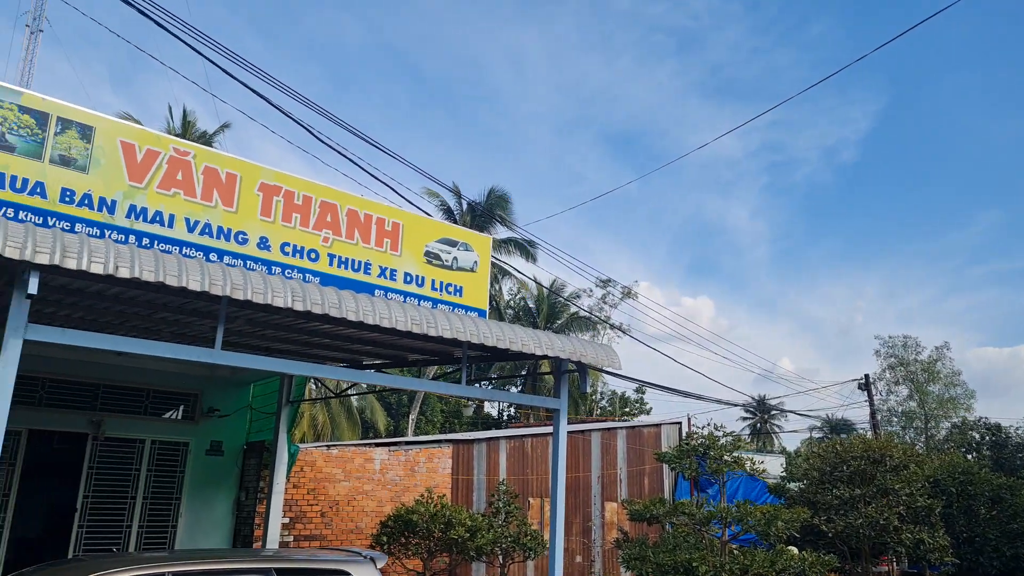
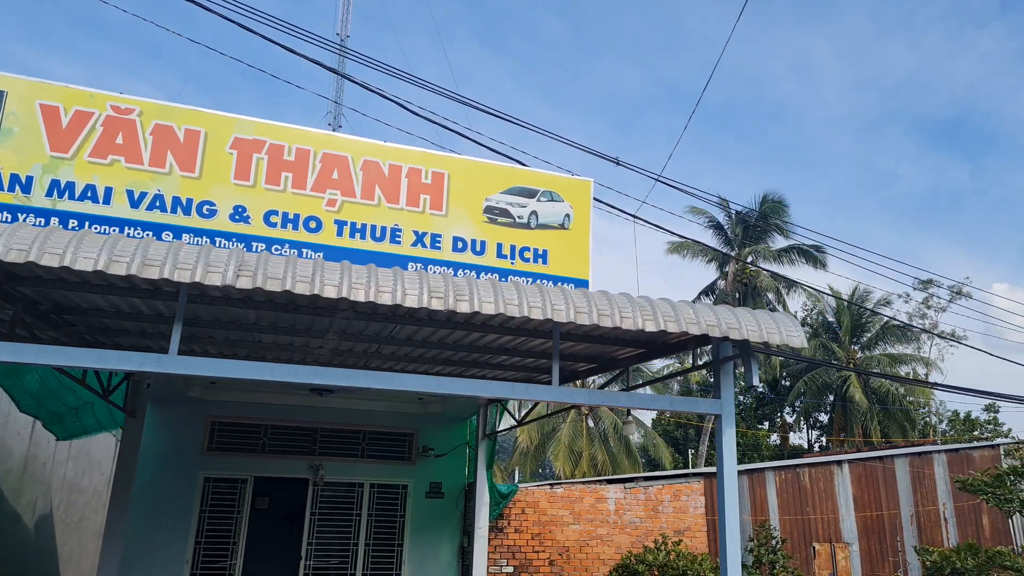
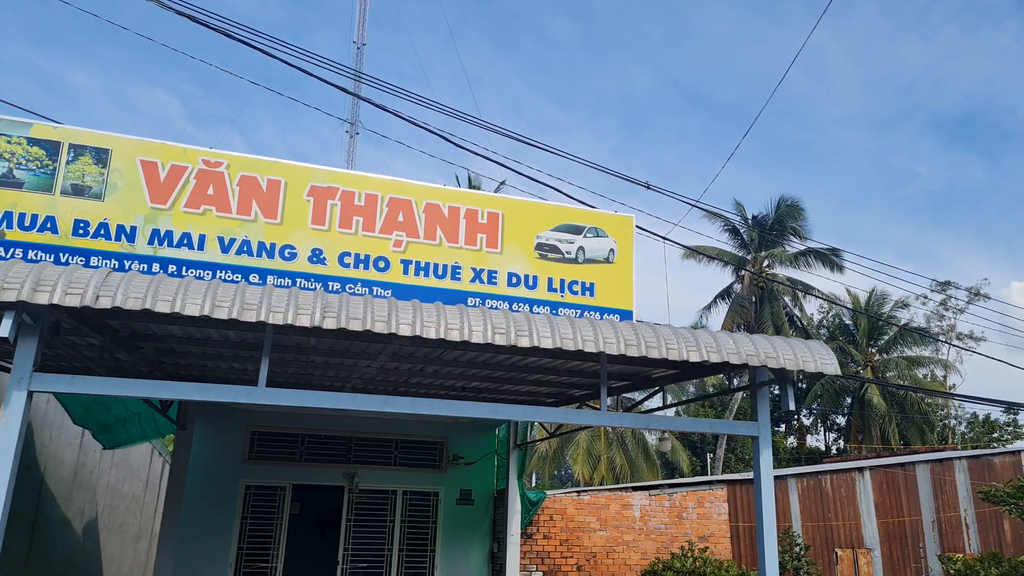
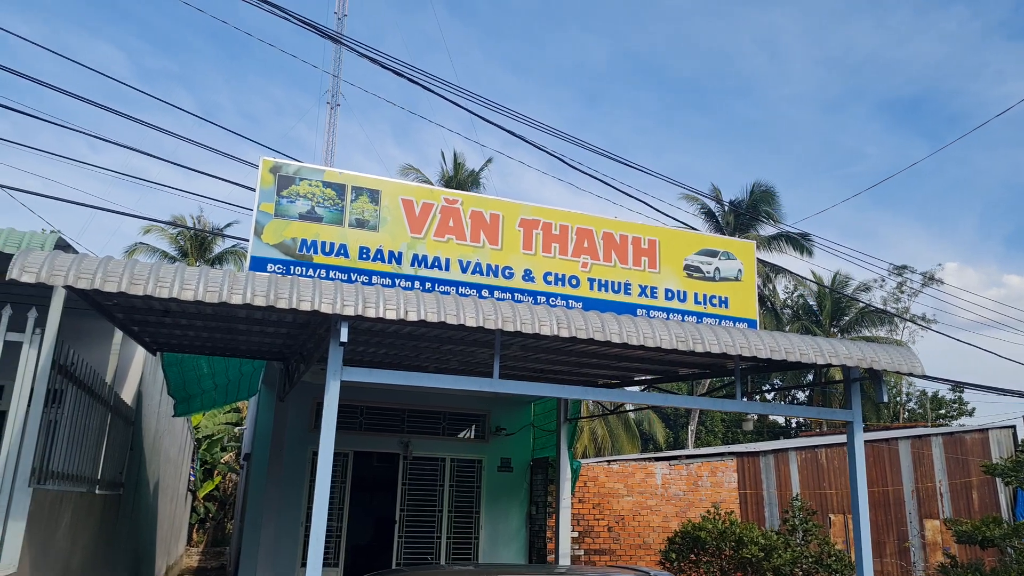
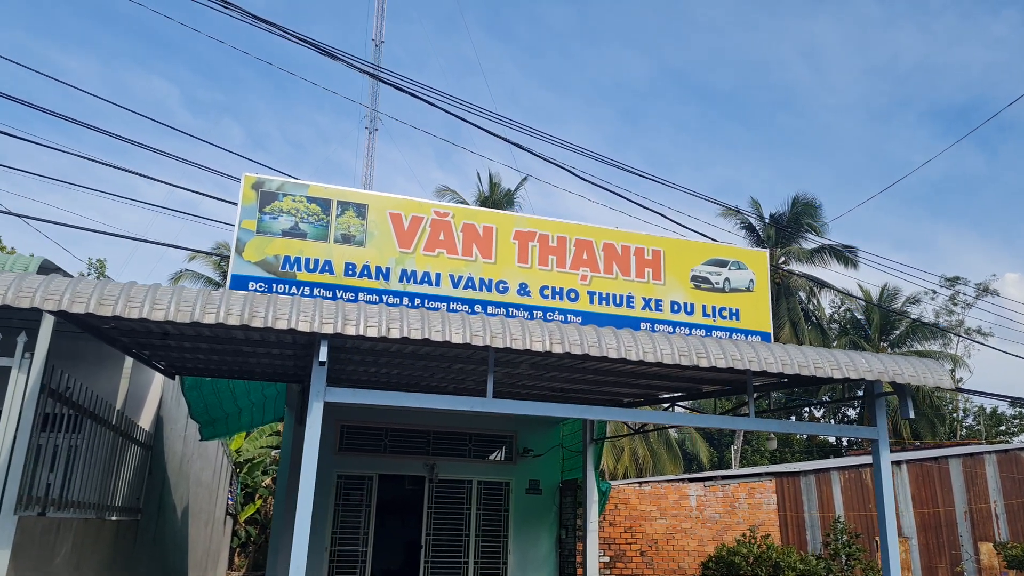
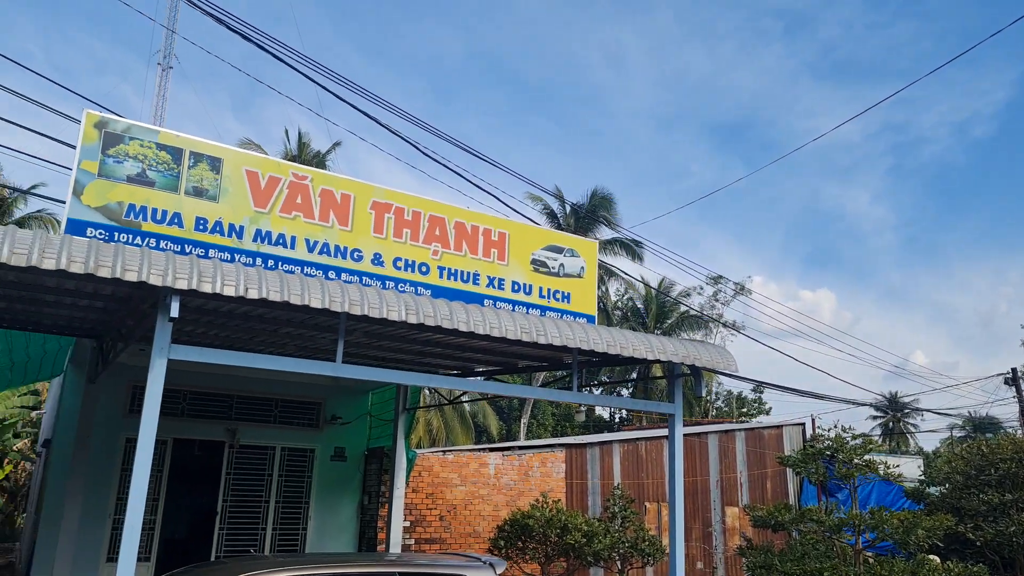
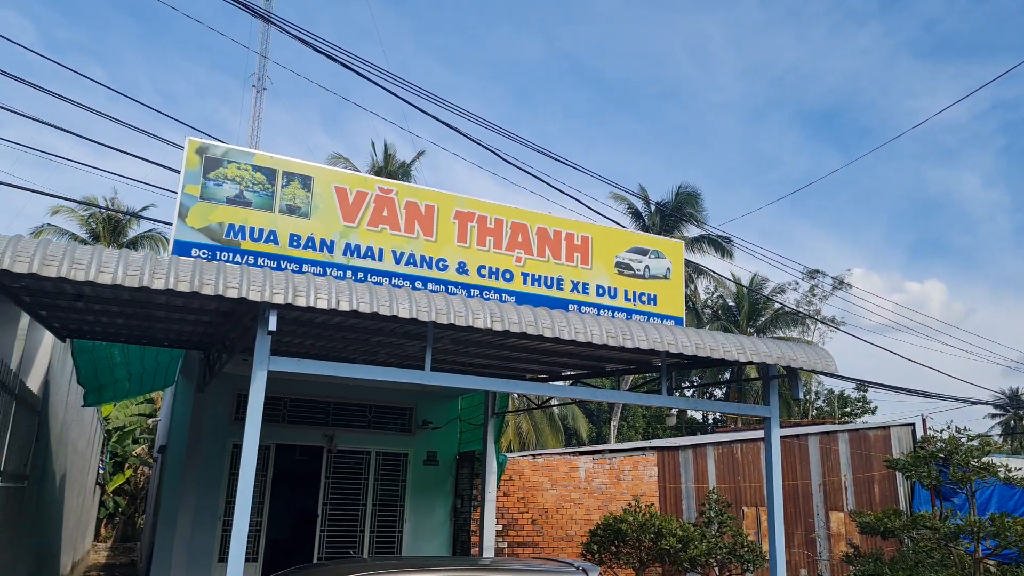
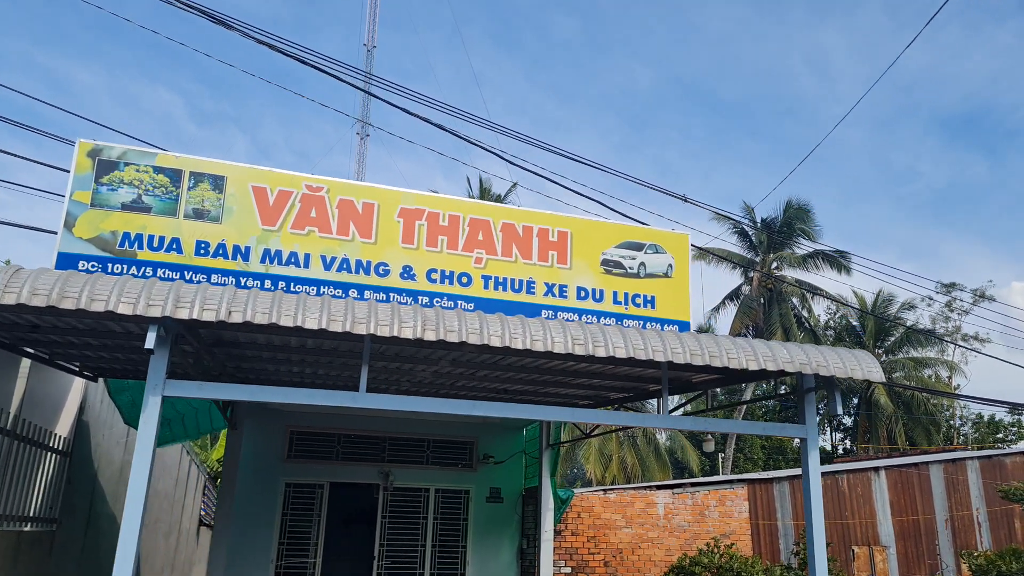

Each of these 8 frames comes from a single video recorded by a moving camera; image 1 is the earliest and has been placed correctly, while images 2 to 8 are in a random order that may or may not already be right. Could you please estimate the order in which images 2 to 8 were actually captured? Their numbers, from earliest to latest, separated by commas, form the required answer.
6, 7, 4, 5, 8, 3, 2
